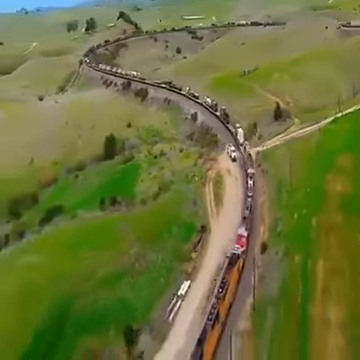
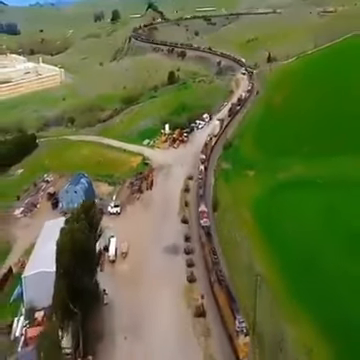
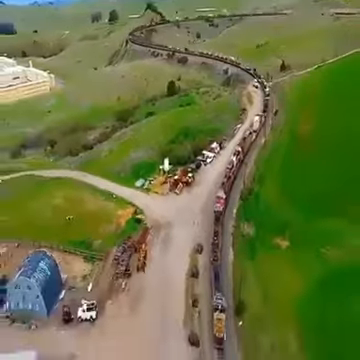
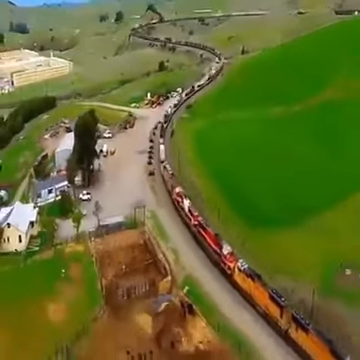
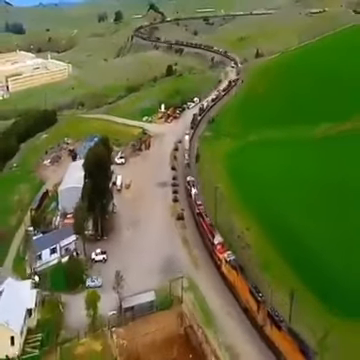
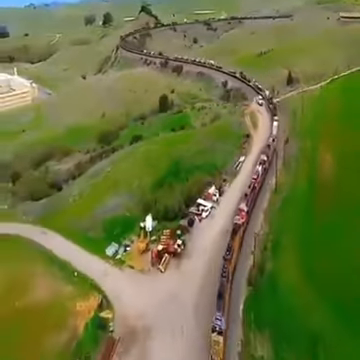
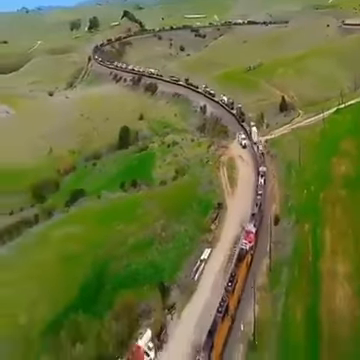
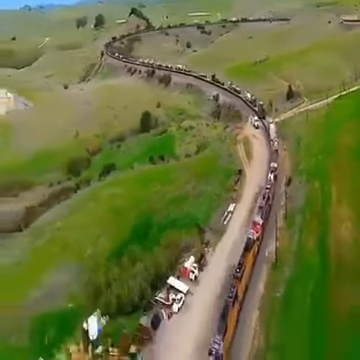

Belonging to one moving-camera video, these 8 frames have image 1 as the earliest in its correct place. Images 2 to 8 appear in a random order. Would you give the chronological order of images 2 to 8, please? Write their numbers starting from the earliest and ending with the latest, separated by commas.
7, 8, 6, 3, 2, 5, 4
